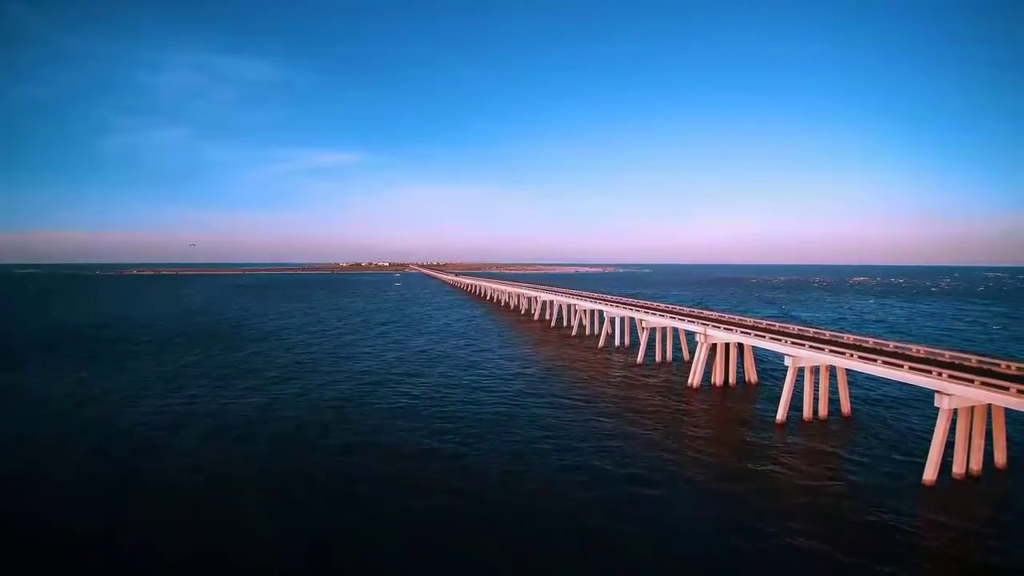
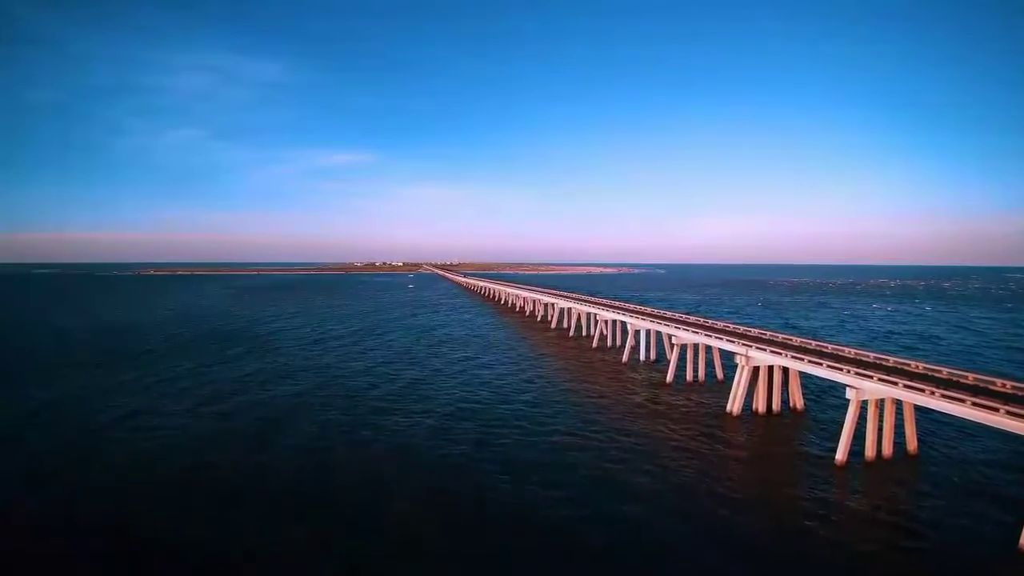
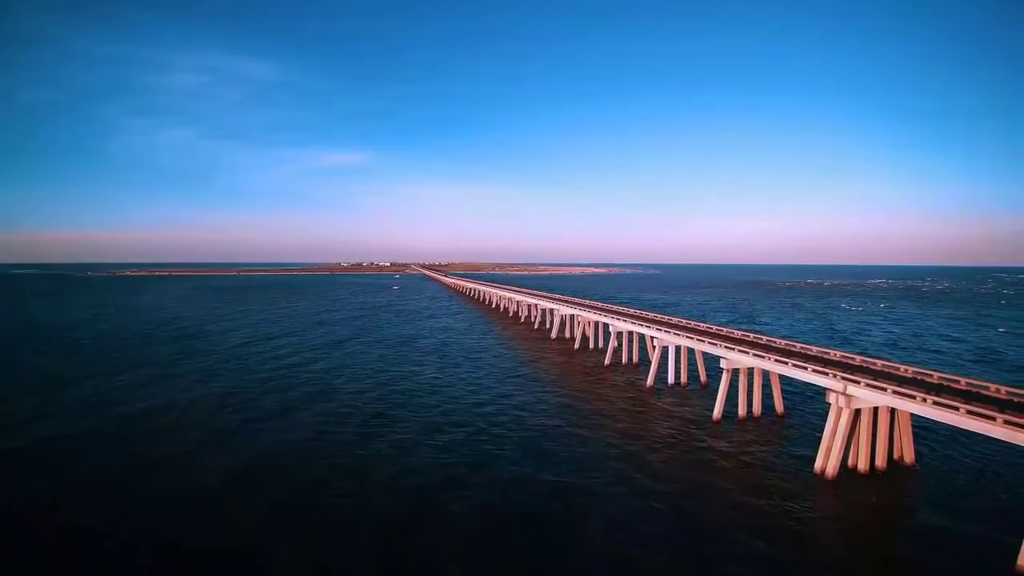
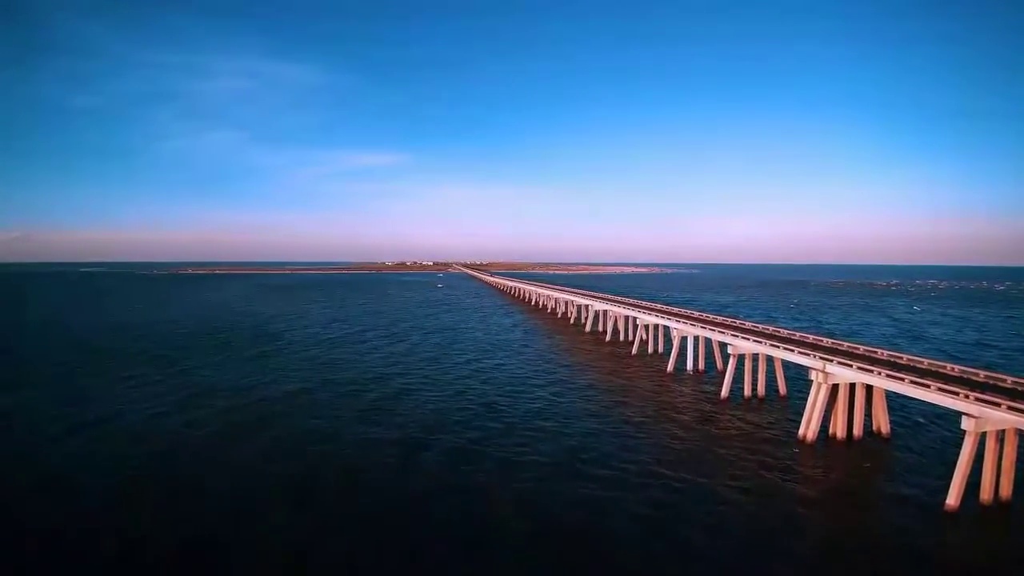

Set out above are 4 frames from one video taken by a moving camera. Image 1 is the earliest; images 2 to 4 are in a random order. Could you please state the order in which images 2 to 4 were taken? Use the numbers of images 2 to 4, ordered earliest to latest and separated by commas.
2, 4, 3
